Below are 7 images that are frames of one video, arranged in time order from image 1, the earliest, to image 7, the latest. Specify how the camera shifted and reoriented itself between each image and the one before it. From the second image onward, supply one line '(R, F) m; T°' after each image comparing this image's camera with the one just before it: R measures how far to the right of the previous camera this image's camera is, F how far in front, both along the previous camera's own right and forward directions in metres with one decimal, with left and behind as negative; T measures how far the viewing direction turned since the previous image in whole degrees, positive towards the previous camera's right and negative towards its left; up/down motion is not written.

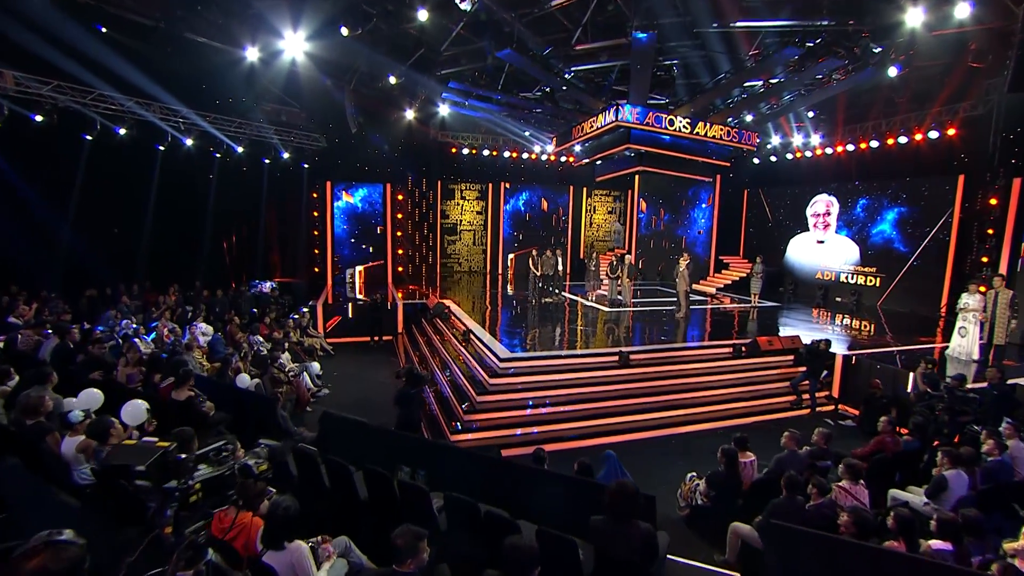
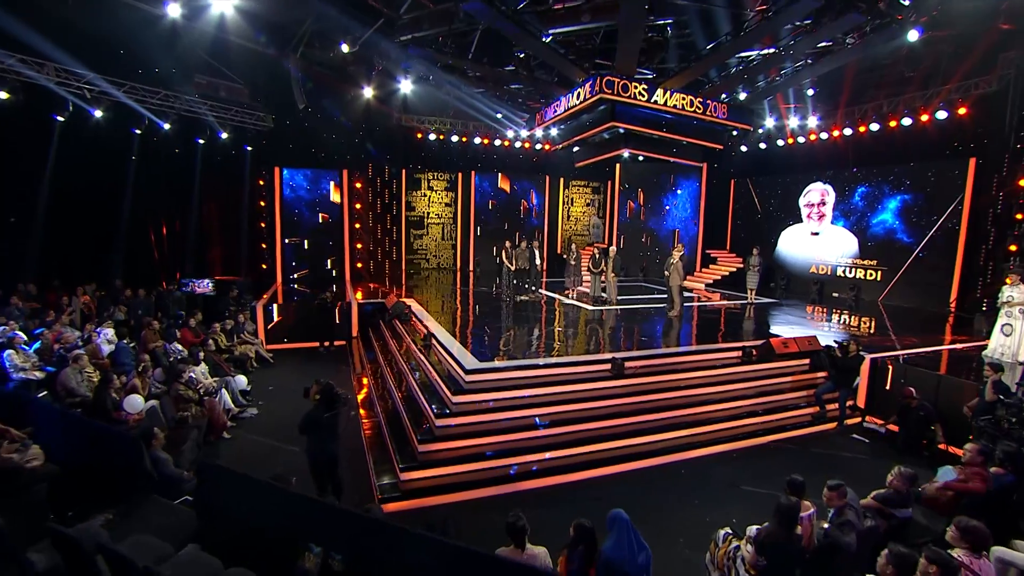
(+0.1, +1.4) m; +3°
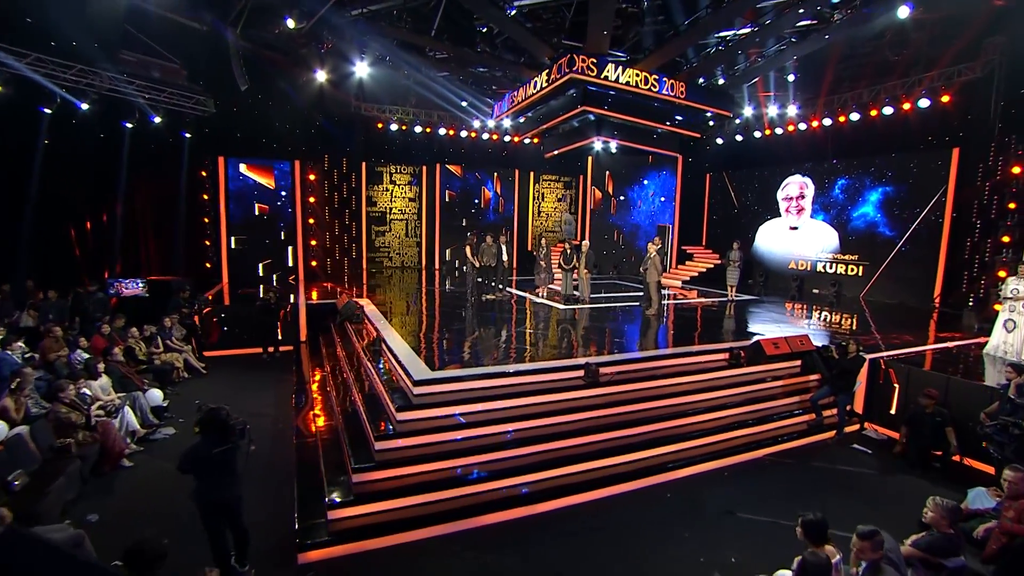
(+0.2, +0.9) m; +3°
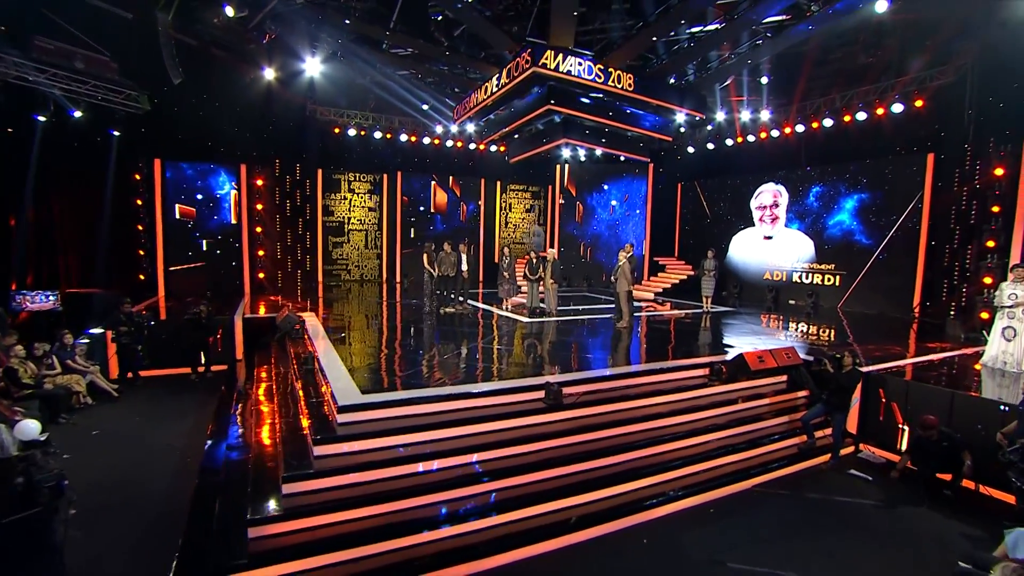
(+0.2, +0.8) m; +3°
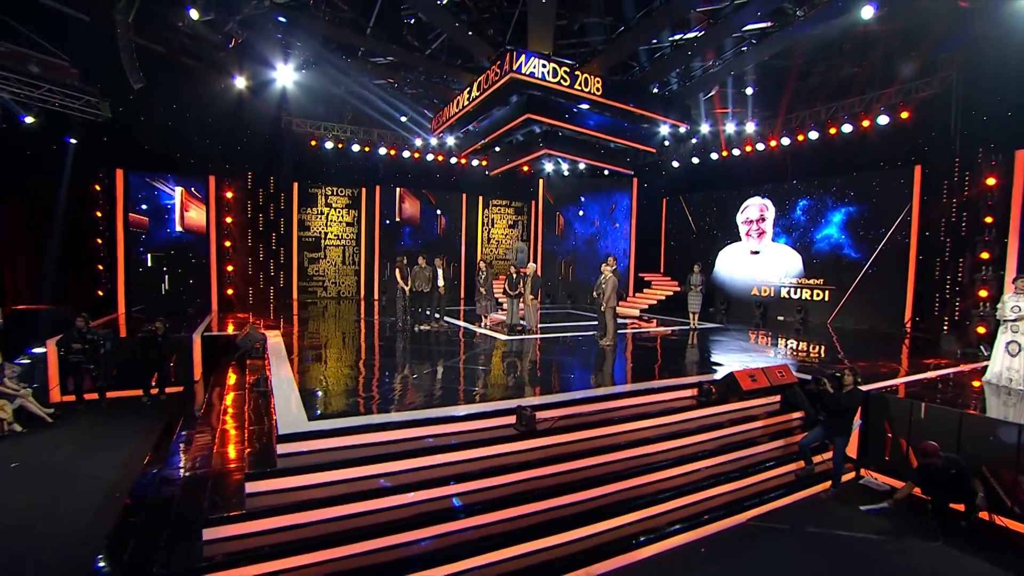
(+0.2, +0.5) m; +1°
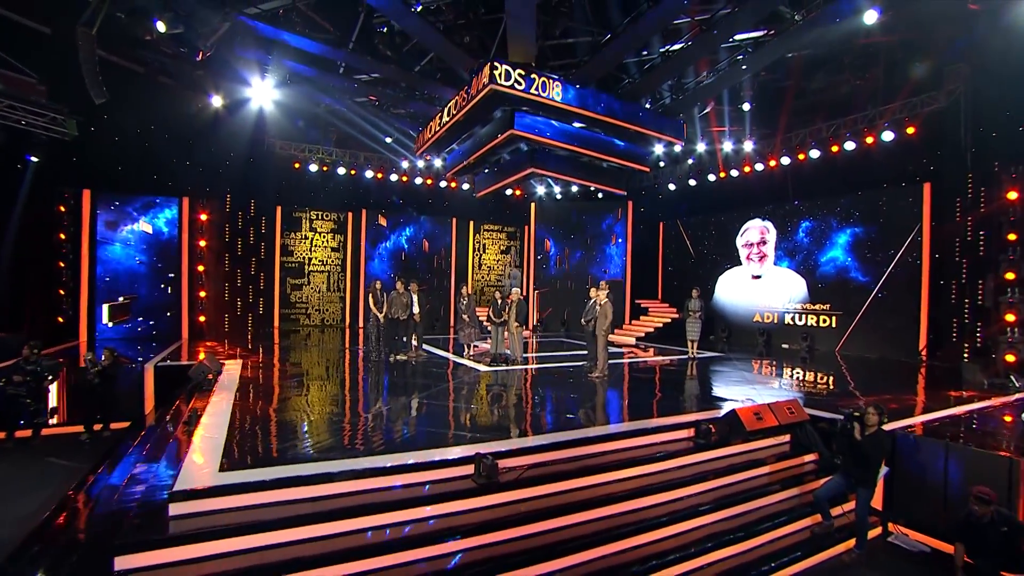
(+0.3, +0.7) m; 0°
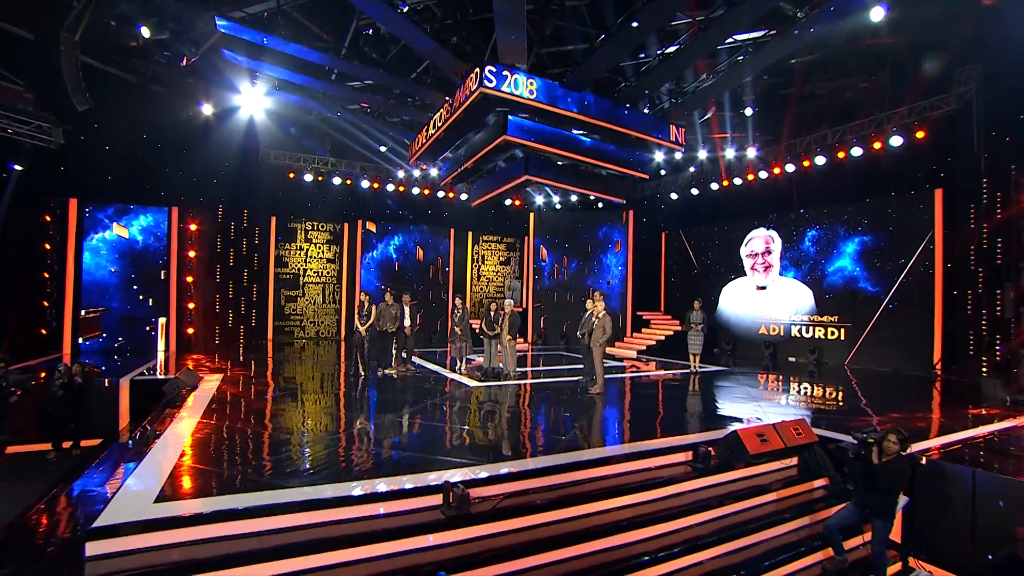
(+0.2, +0.3) m; -1°
